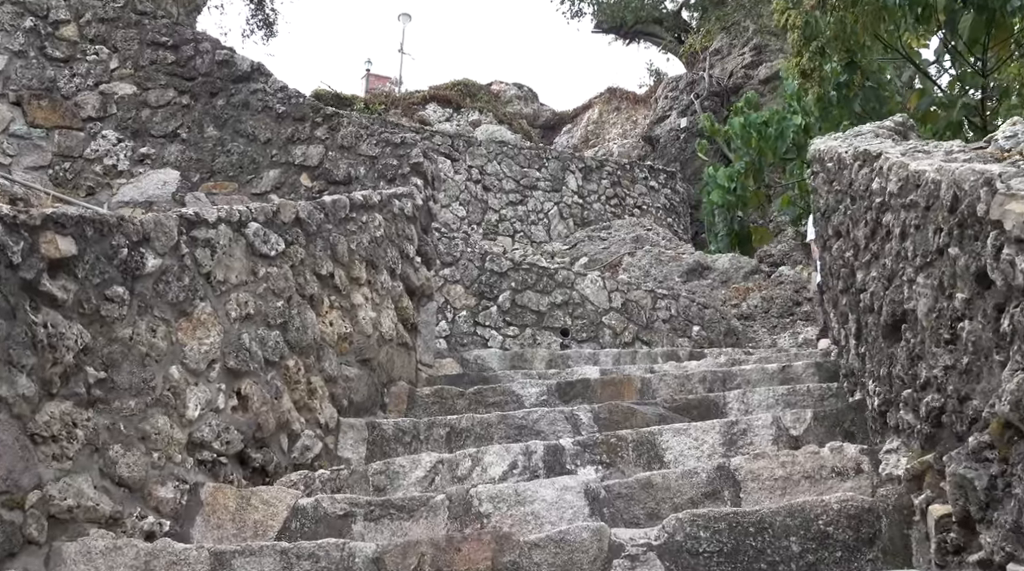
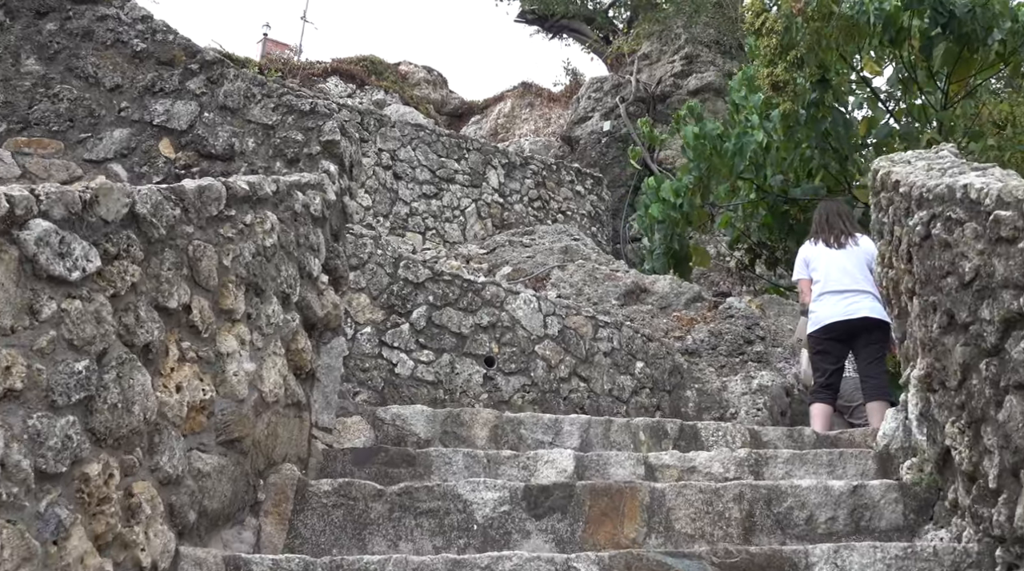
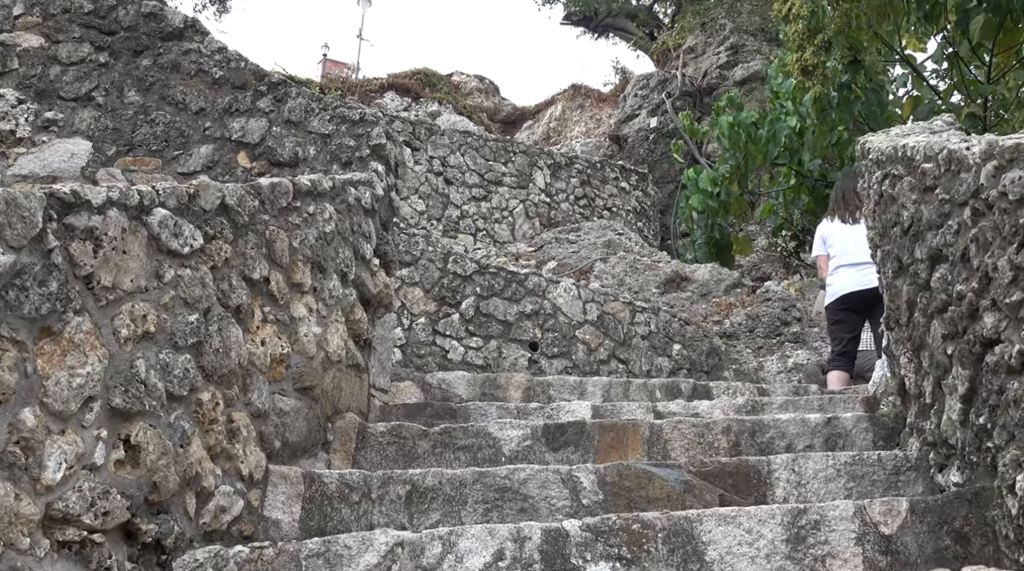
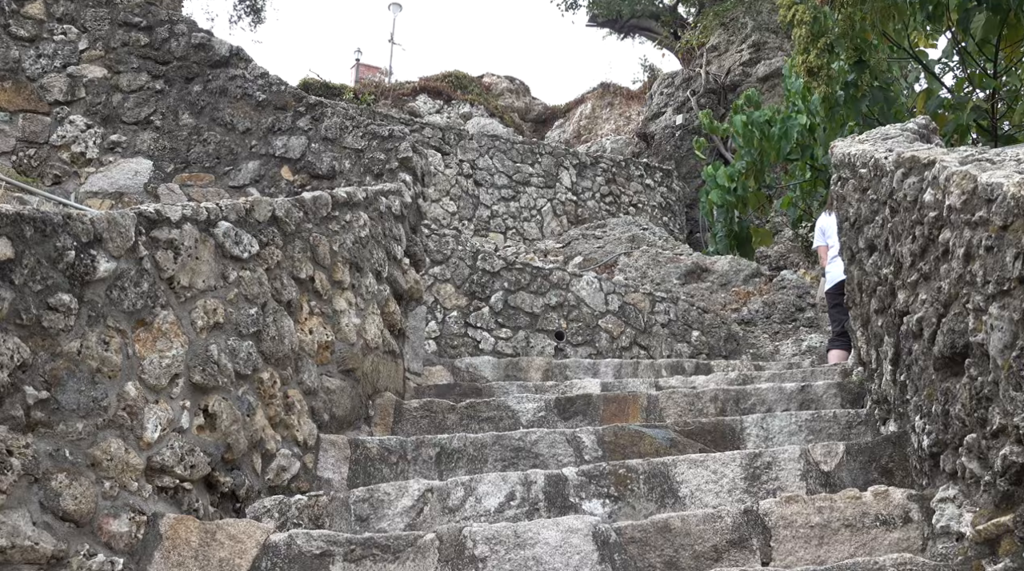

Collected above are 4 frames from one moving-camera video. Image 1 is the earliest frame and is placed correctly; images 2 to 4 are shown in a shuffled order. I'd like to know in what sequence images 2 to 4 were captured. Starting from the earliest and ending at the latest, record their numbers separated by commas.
4, 3, 2
